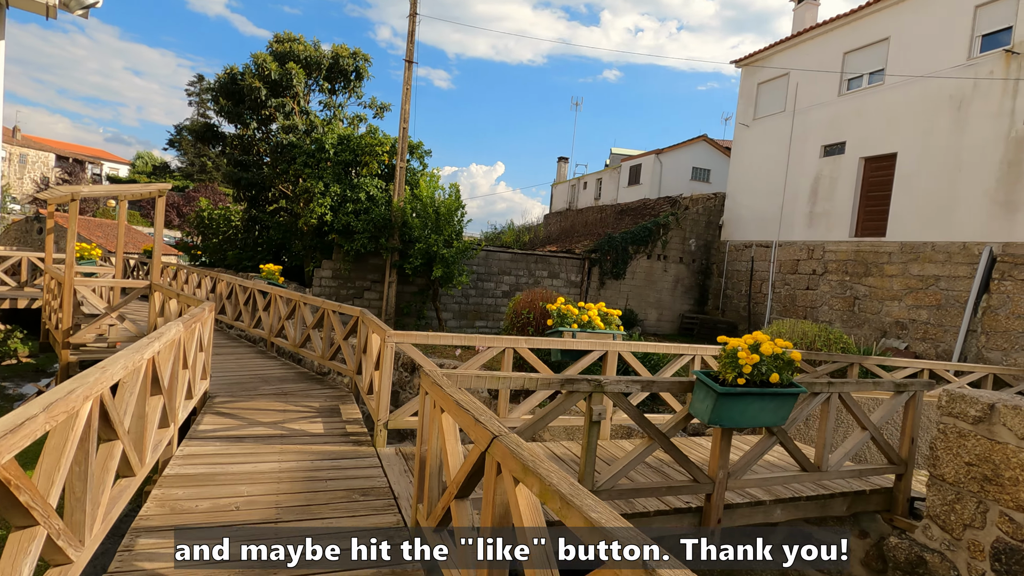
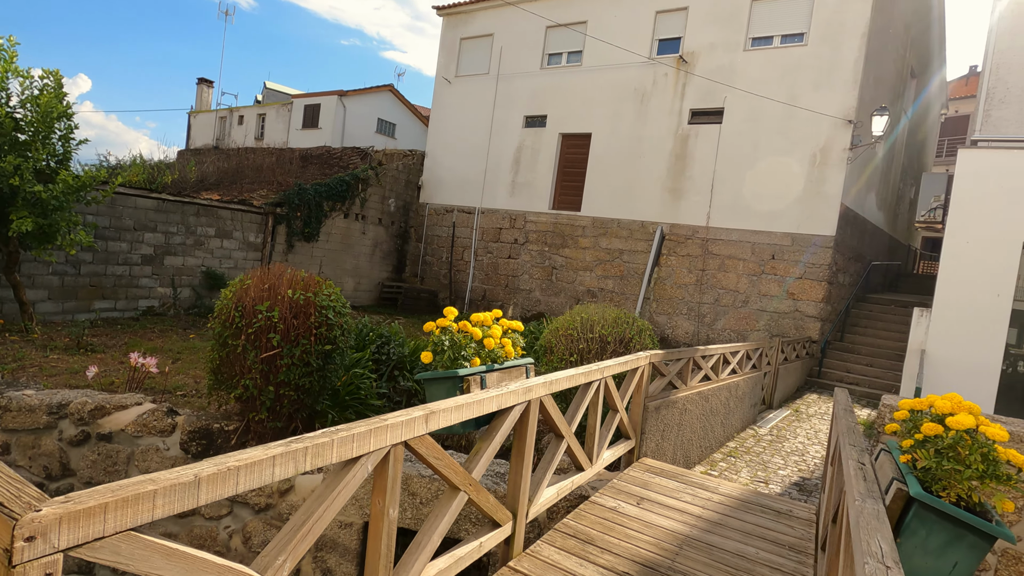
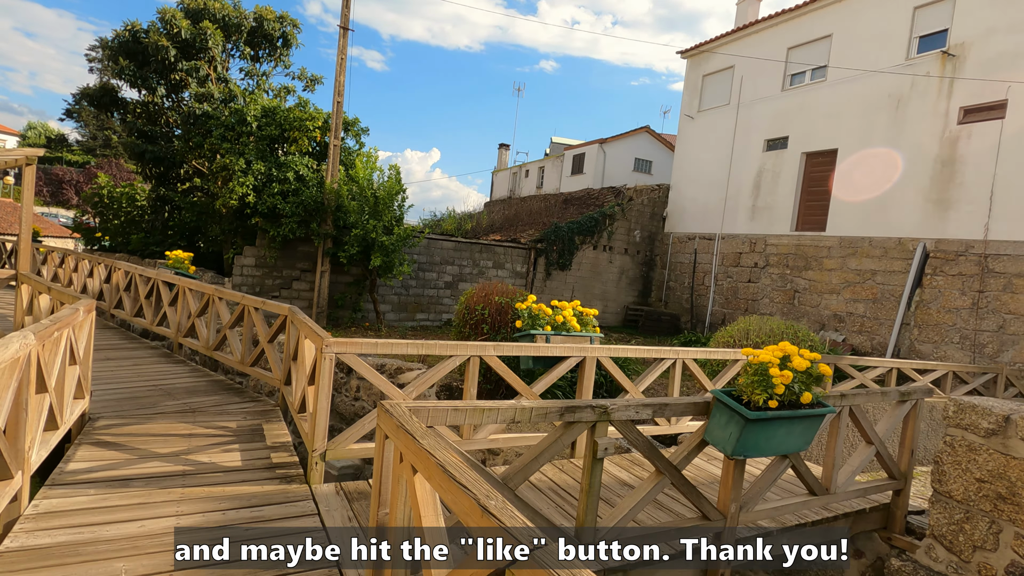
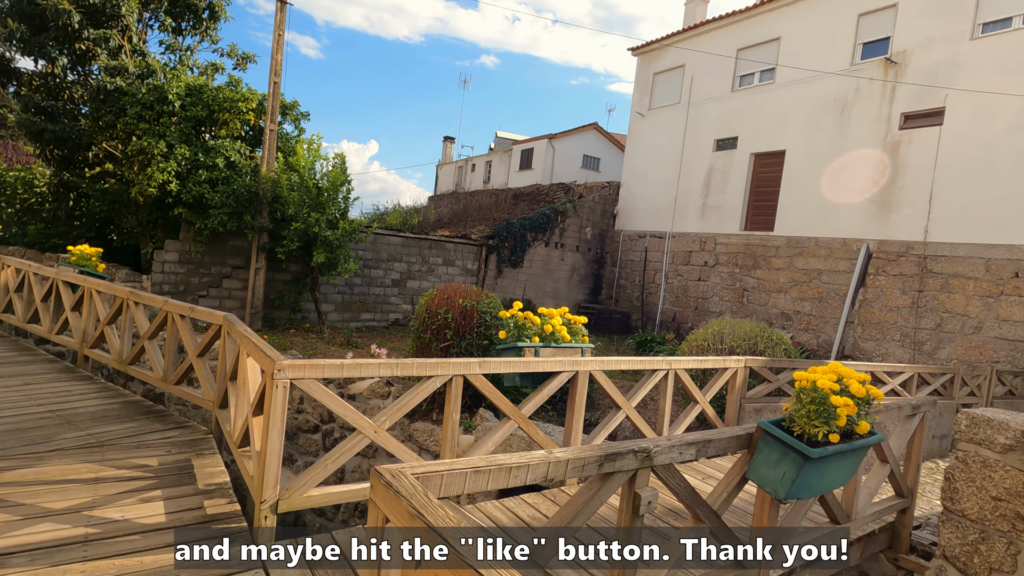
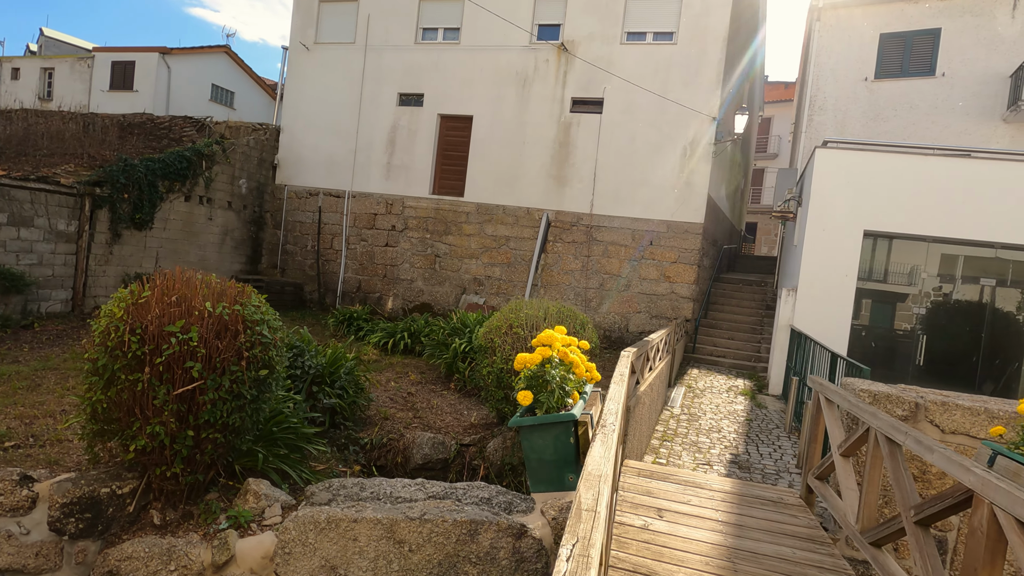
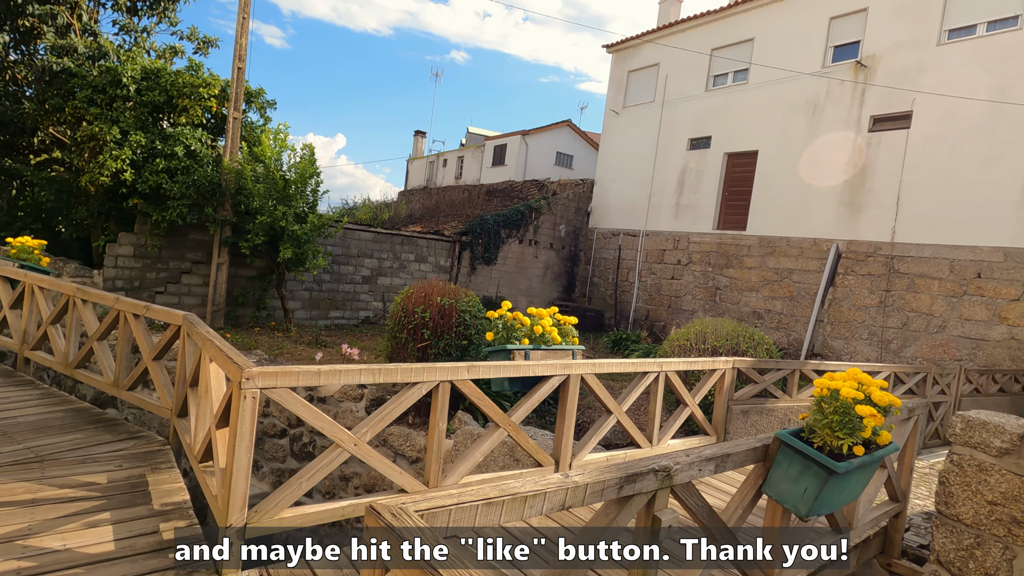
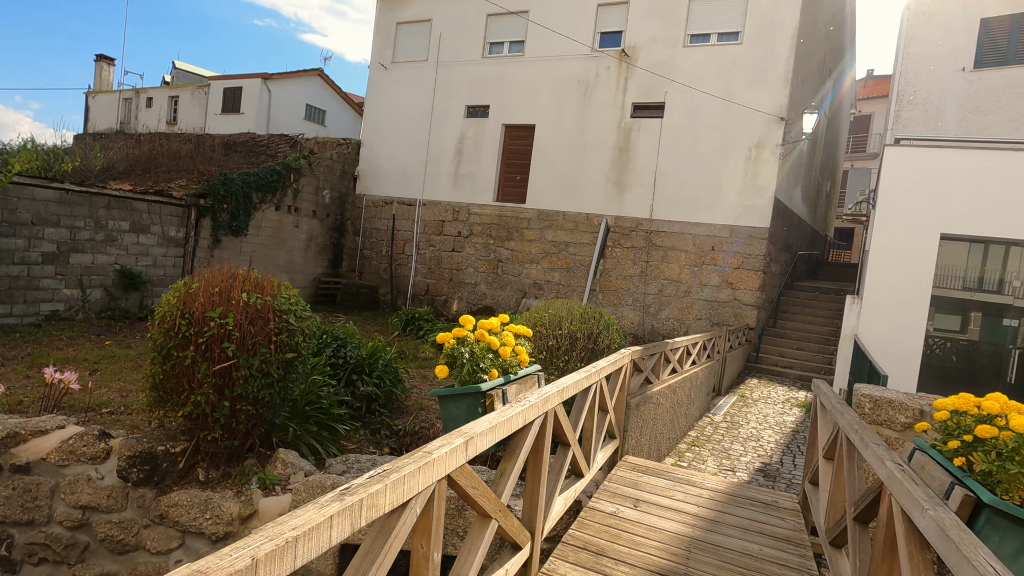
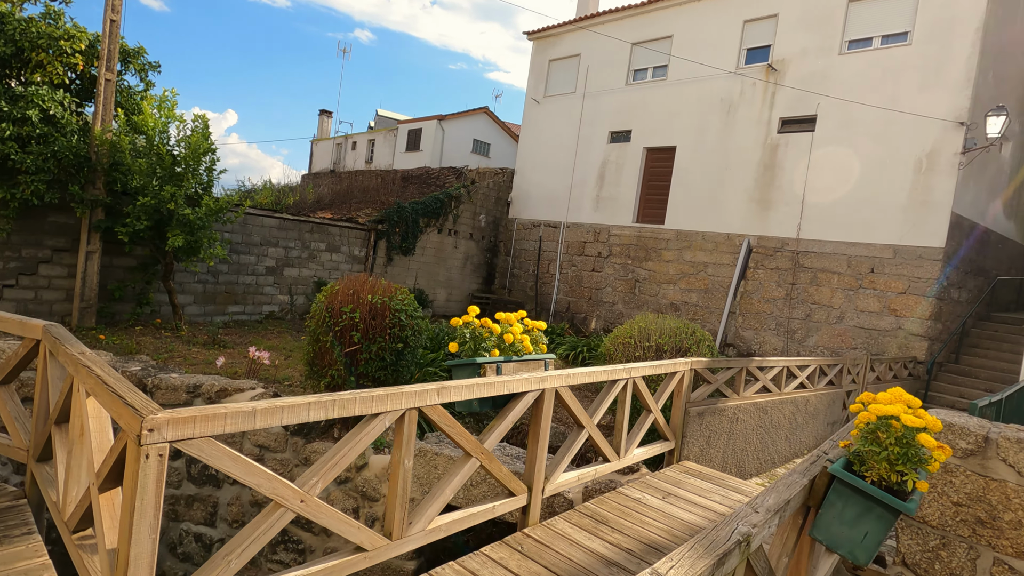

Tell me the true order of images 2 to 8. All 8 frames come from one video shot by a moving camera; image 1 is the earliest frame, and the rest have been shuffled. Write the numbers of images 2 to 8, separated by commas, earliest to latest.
3, 4, 6, 8, 2, 7, 5
